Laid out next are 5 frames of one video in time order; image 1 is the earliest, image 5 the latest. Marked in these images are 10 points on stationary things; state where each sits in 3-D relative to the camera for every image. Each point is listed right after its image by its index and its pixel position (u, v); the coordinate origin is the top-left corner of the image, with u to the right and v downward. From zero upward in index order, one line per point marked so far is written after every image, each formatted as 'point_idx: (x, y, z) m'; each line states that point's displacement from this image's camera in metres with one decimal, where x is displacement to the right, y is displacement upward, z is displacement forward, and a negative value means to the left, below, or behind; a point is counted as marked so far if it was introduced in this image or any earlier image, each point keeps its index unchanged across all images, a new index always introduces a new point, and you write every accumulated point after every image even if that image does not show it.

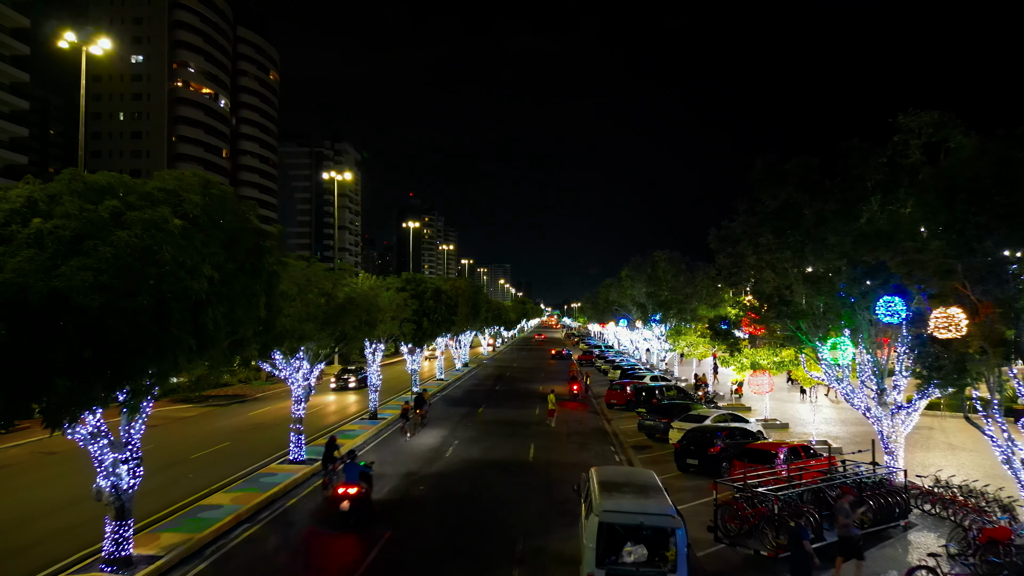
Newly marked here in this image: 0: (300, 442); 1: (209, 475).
0: (-5.9, -4.3, +17.2) m
1: (-8.3, -5.2, +16.7) m
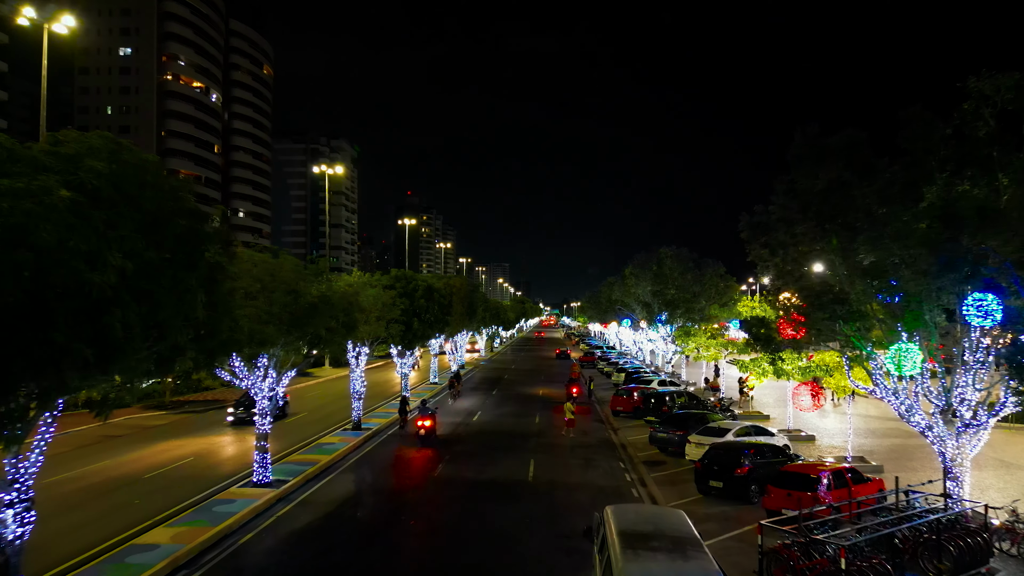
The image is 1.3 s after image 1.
0: (-6.0, -4.3, +15.0) m
1: (-8.4, -5.1, +14.5) m
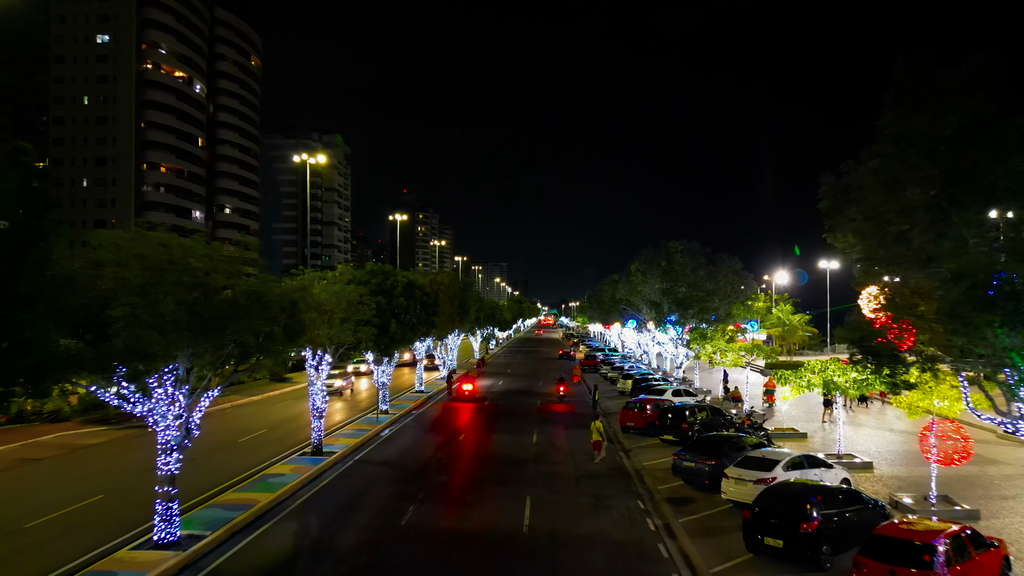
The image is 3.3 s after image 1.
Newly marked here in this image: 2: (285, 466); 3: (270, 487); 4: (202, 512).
0: (-6.2, -4.1, +11.2) m
1: (-8.6, -5.0, +10.7) m
2: (-6.3, -4.9, +17.1) m
3: (-6.0, -4.9, +15.1) m
4: (-6.6, -4.8, +13.0) m
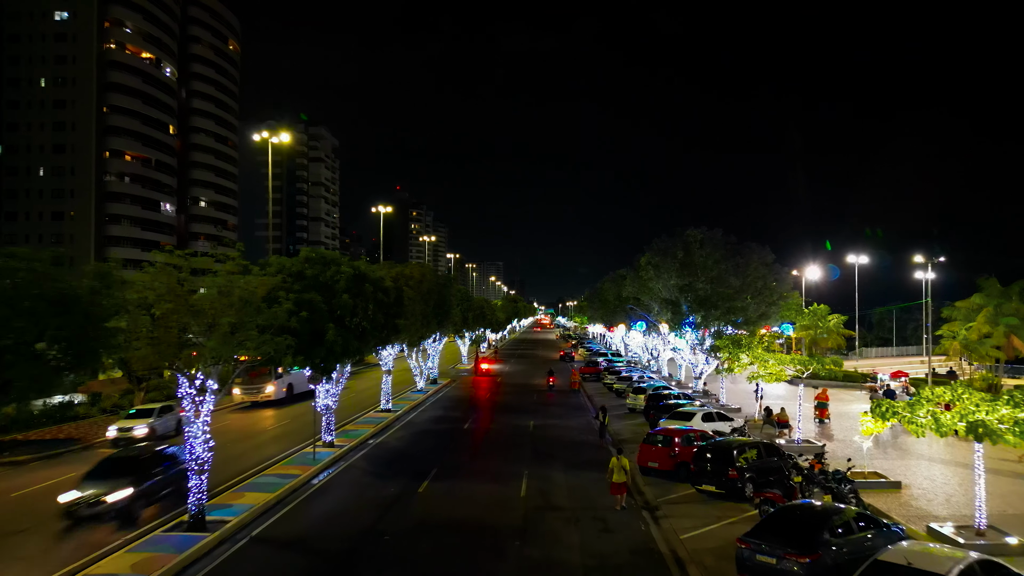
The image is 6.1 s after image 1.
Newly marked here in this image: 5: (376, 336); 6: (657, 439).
0: (-6.7, -3.9, +5.1) m
1: (-9.0, -4.8, +4.6) m
2: (-6.8, -4.8, +11.0) m
3: (-6.4, -4.7, +9.0) m
4: (-7.0, -4.6, +7.0) m
5: (-4.4, -1.5, +19.7) m
6: (+4.2, -4.3, +17.7) m
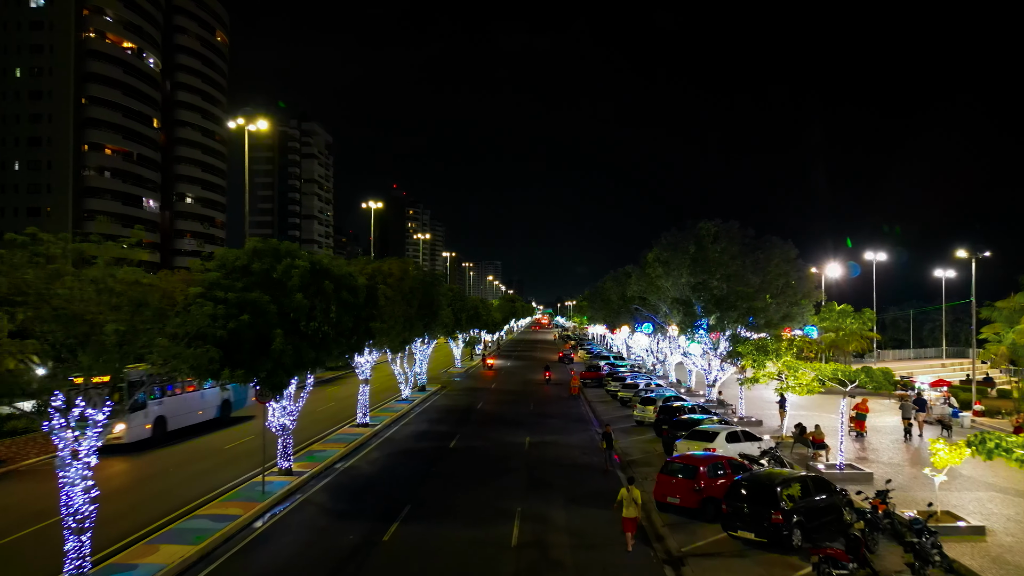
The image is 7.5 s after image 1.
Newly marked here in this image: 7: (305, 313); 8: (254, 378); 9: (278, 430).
0: (-6.9, -3.9, +2.0) m
1: (-9.2, -4.7, +1.5) m
2: (-7.0, -4.7, +7.9) m
3: (-6.7, -4.7, +5.9) m
4: (-7.2, -4.6, +3.9) m
5: (-4.7, -1.5, +16.6) m
6: (+4.0, -4.3, +14.6) m
7: (-5.0, -0.5, +14.6) m
8: (-5.6, -2.0, +13.4) m
9: (-6.2, -3.8, +16.3) m
